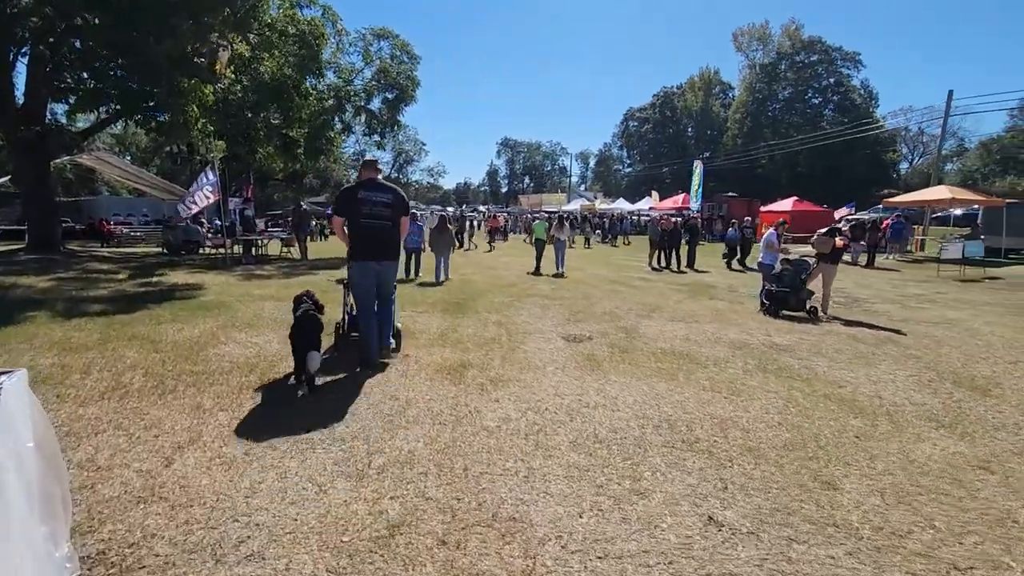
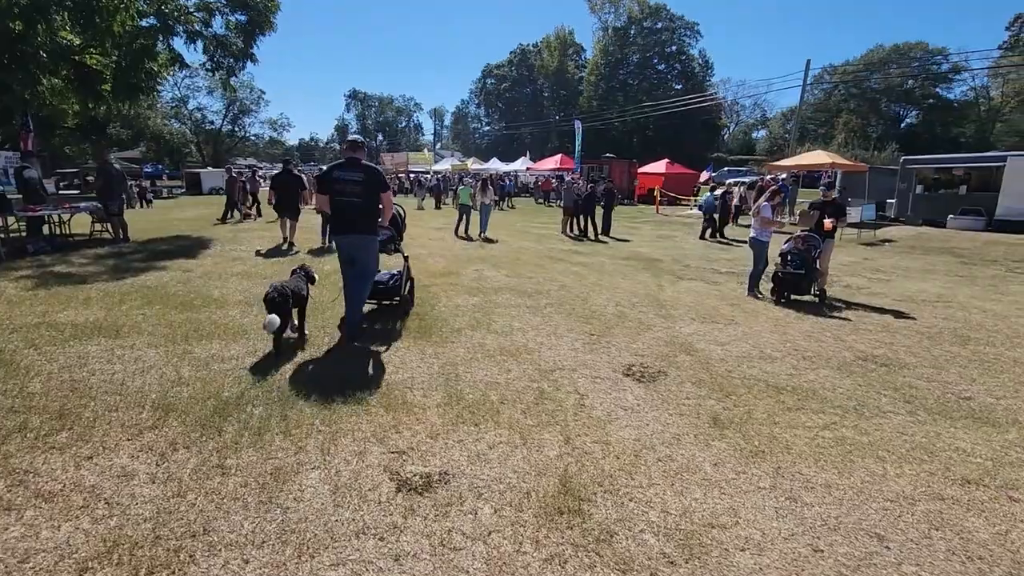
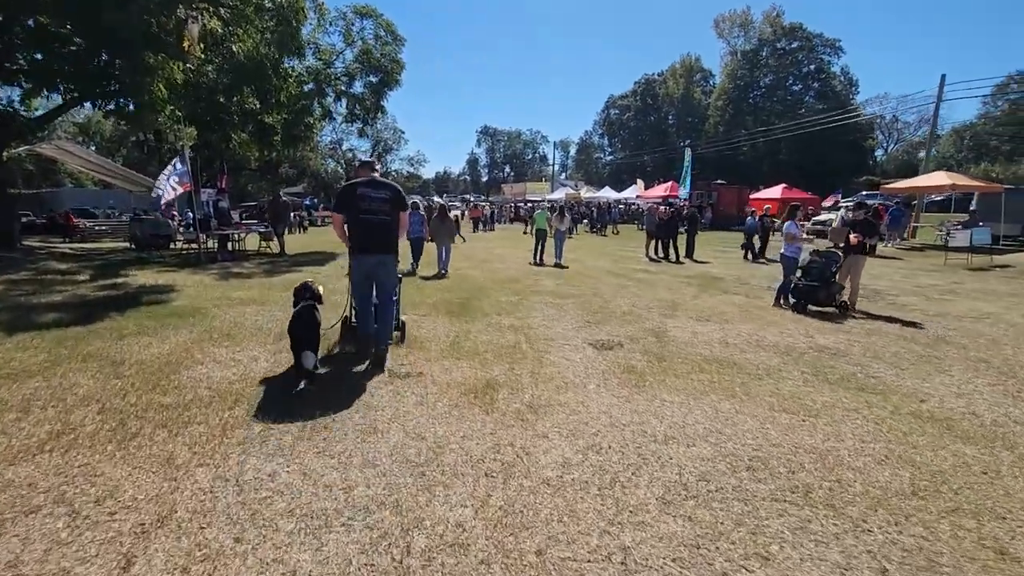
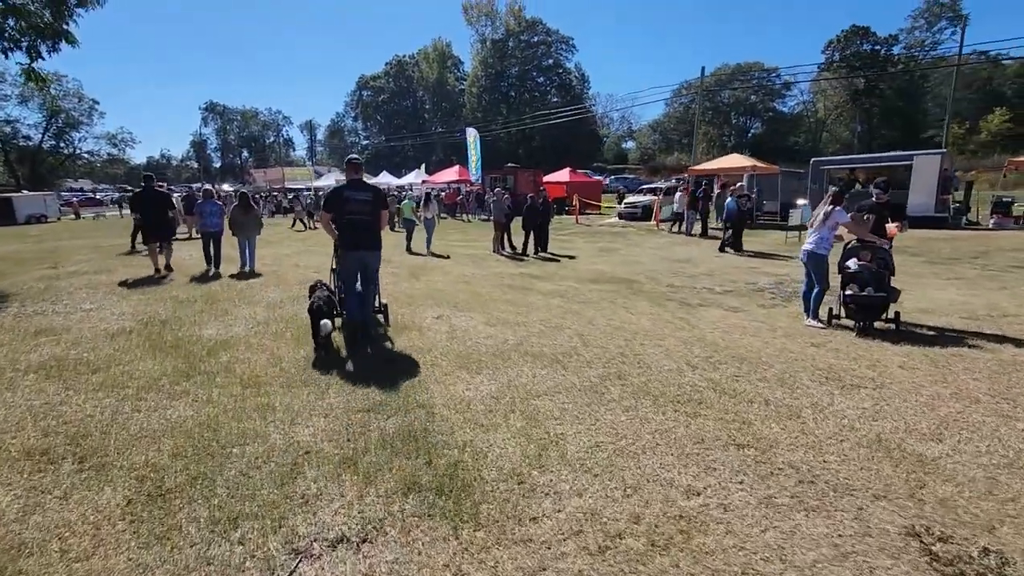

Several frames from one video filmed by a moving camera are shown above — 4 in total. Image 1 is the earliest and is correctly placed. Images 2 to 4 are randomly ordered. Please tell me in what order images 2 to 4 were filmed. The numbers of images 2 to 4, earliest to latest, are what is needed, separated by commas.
3, 2, 4
